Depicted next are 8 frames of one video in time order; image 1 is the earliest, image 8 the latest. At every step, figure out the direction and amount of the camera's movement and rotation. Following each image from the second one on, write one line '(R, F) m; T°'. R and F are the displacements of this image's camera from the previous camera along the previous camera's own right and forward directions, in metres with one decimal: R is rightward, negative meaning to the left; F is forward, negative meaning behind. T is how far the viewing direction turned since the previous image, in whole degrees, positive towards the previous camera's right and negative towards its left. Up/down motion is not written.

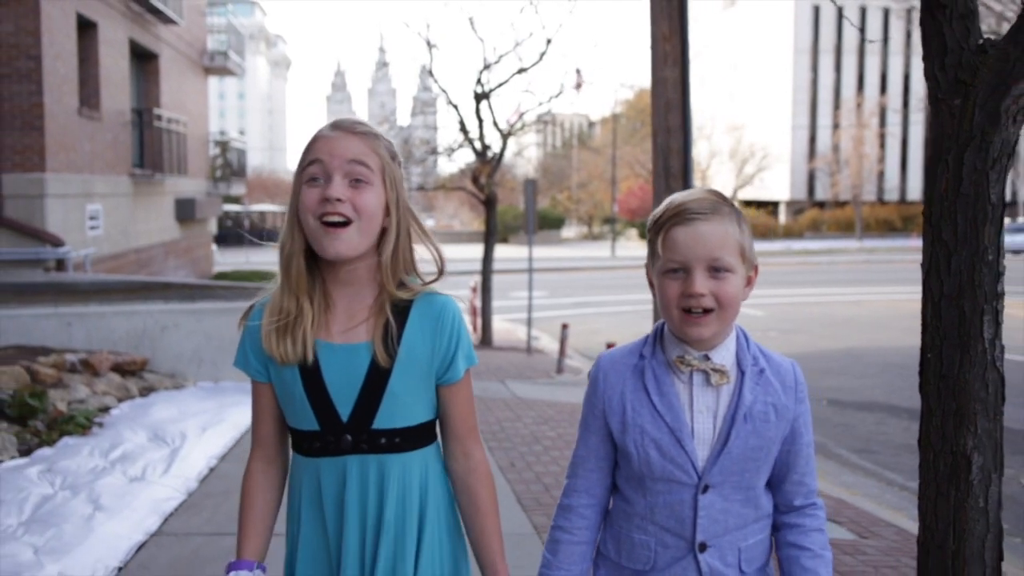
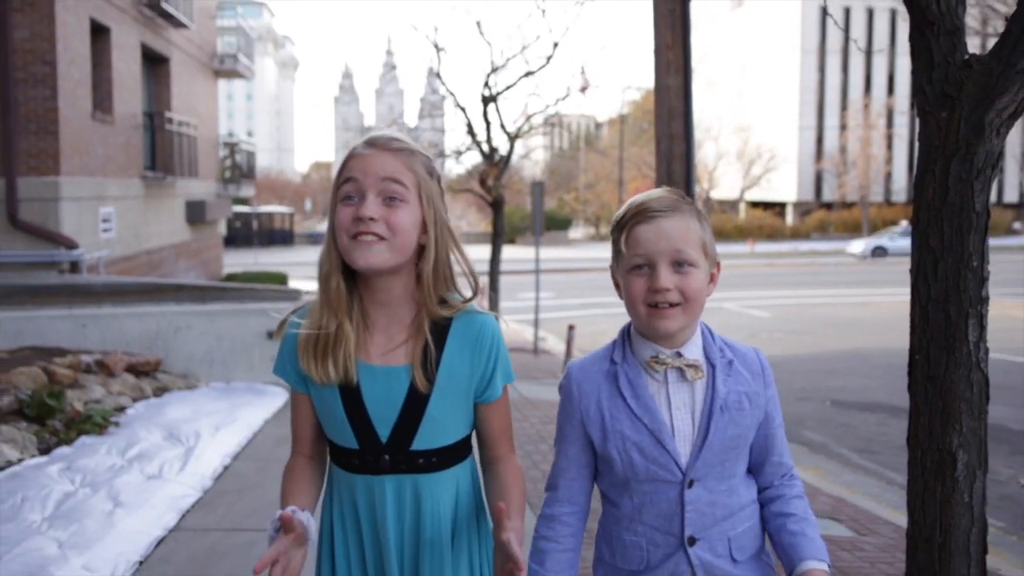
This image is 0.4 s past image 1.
(0.0, -0.1) m; 0°
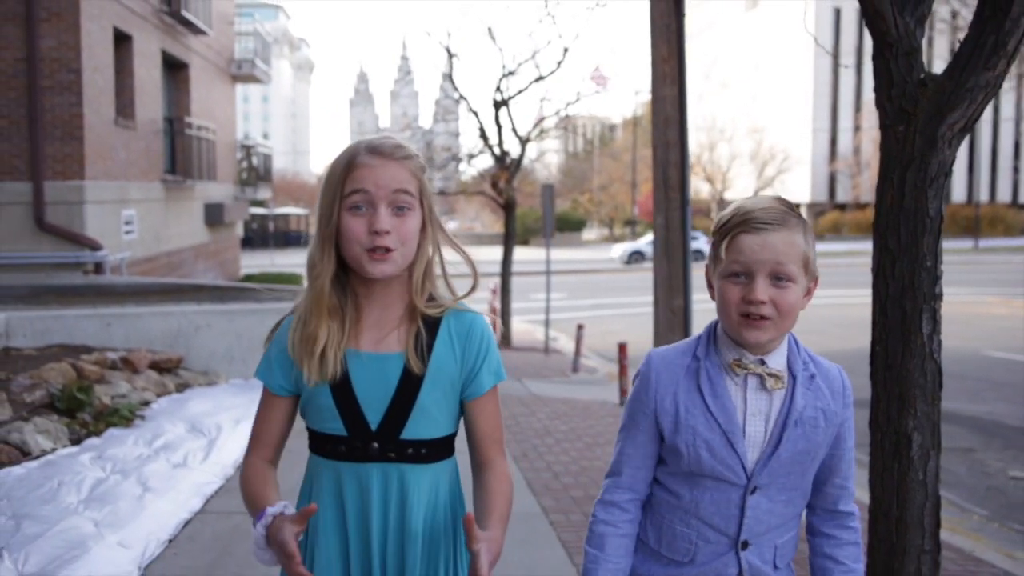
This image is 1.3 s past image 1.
(+0.1, -0.3) m; -1°
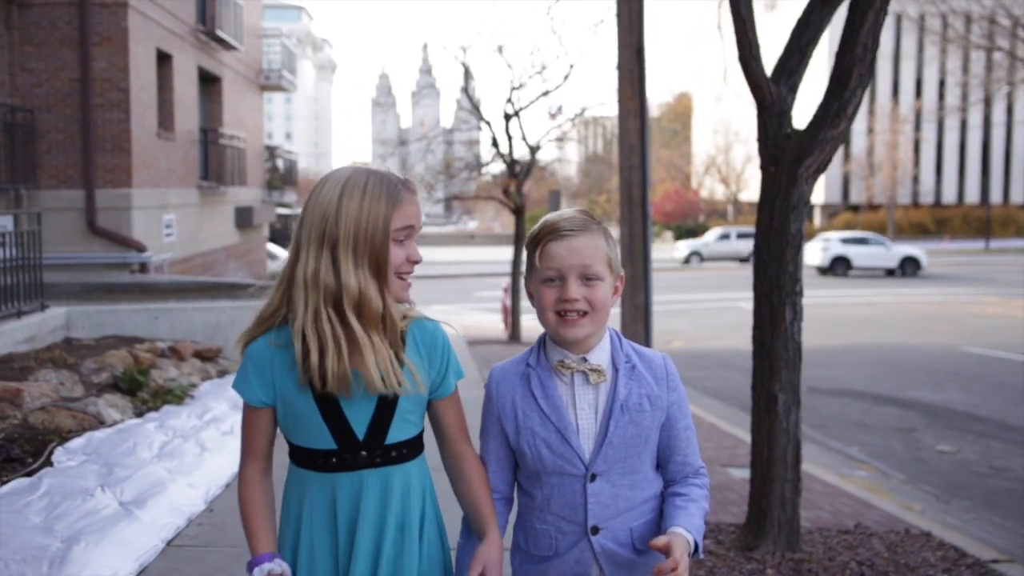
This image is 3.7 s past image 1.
(+0.2, -1.1) m; -1°
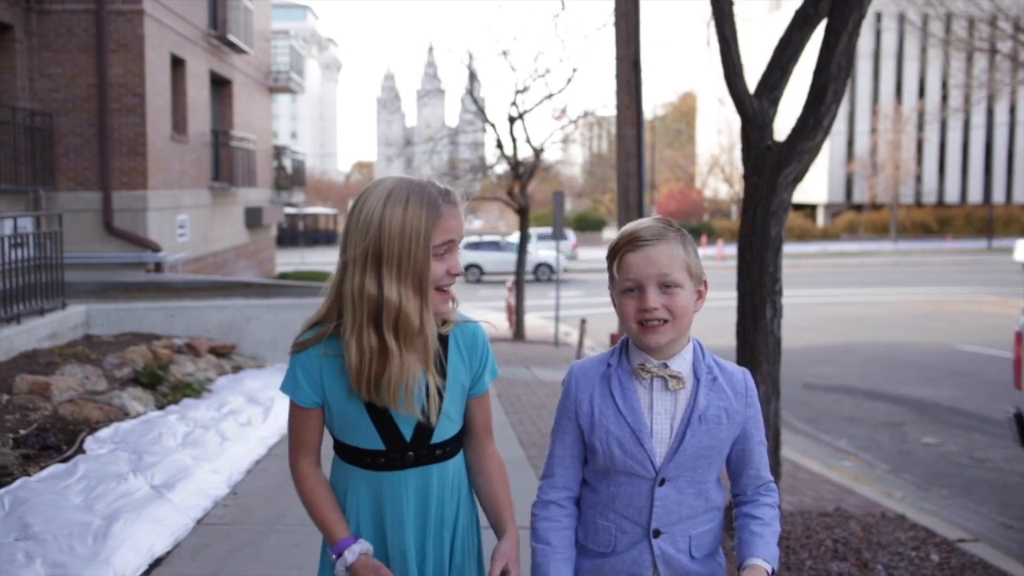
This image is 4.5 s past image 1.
(0.0, -0.4) m; 0°
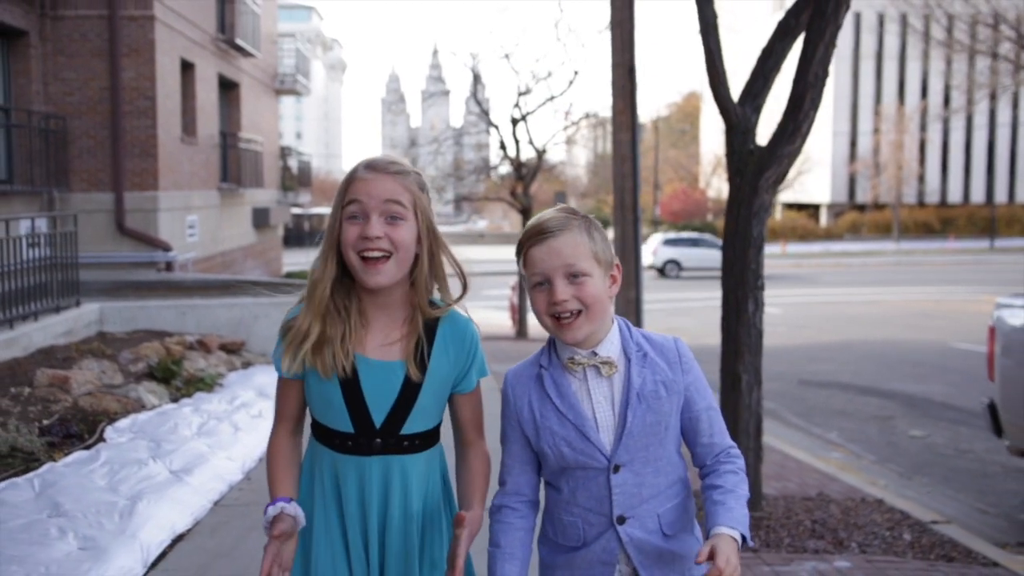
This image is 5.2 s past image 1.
(0.0, -0.3) m; 0°
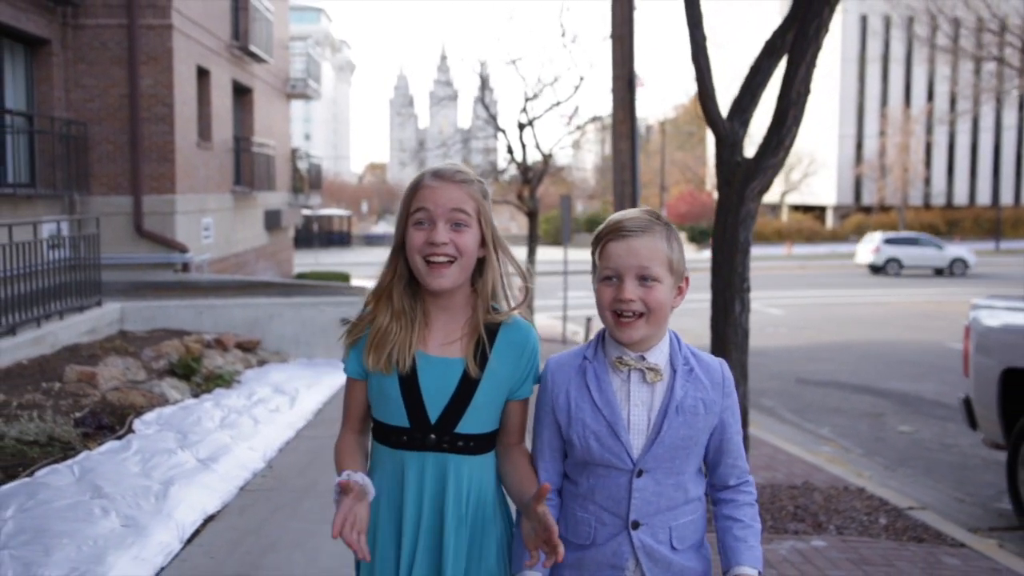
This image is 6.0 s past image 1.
(0.0, -0.4) m; 0°
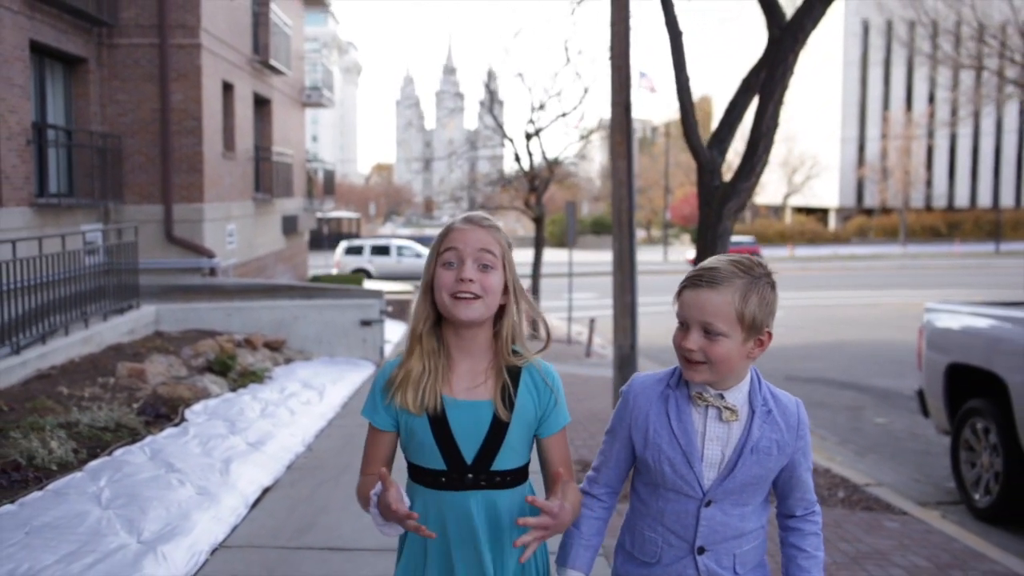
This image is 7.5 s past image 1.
(0.0, -0.9) m; 0°
